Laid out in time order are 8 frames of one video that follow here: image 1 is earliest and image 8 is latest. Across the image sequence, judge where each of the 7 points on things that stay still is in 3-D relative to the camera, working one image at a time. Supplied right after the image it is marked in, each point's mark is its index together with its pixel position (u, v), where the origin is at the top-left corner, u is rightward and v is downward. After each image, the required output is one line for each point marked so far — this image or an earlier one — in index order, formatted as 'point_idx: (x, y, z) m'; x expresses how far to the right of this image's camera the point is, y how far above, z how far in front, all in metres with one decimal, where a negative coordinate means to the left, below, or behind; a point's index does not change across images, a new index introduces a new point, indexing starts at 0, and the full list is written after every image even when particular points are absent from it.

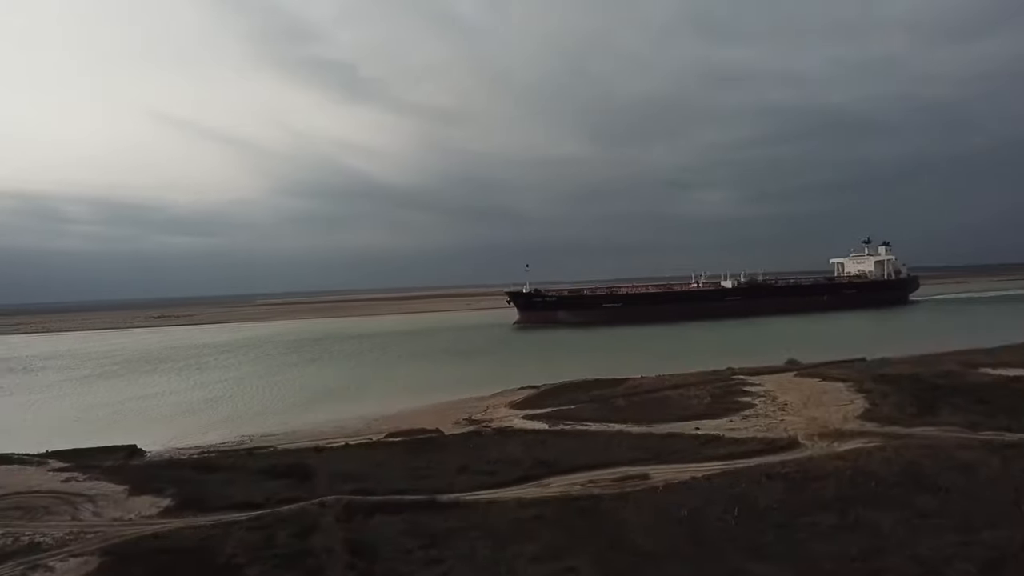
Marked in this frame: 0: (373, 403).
0: (-3.5, -3.0, +14.1) m
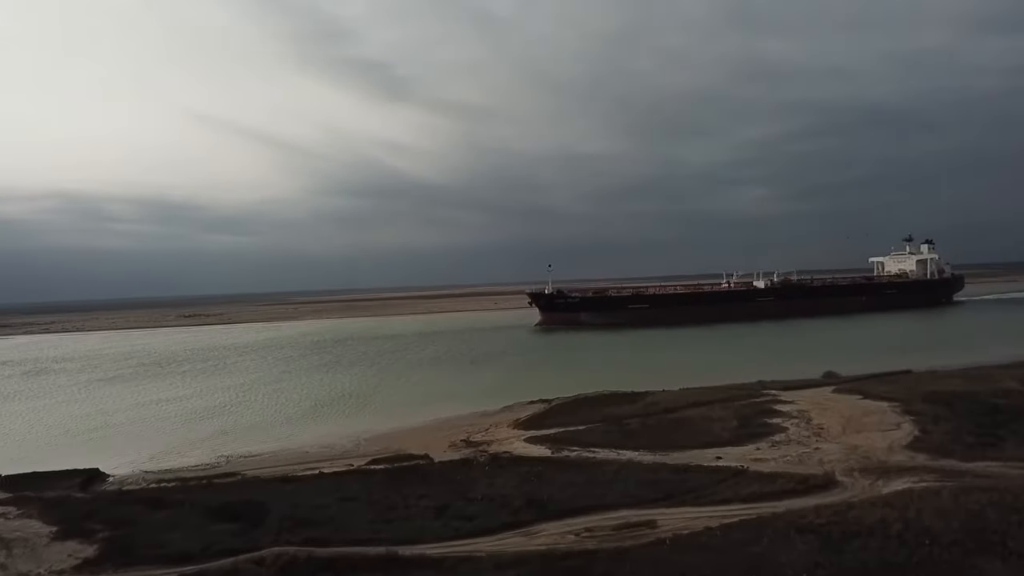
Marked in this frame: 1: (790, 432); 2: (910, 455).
0: (-3.4, -3.1, +13.3) m
1: (+4.5, -2.3, +8.9) m
2: (+5.5, -2.3, +7.7) m
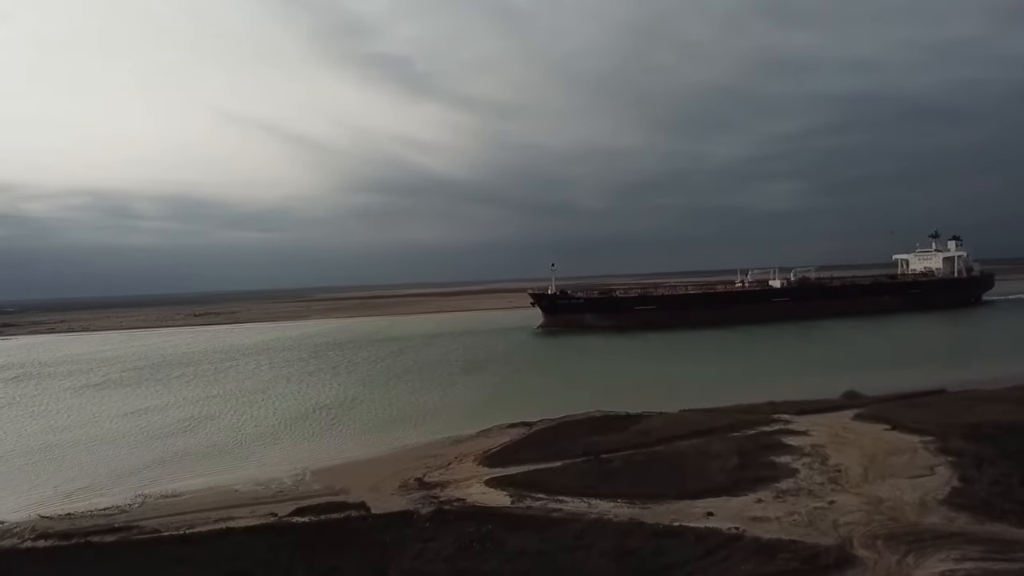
0: (-3.8, -3.3, +12.0) m
1: (+3.8, -2.5, +7.4) m
2: (+4.9, -2.5, +6.2) m
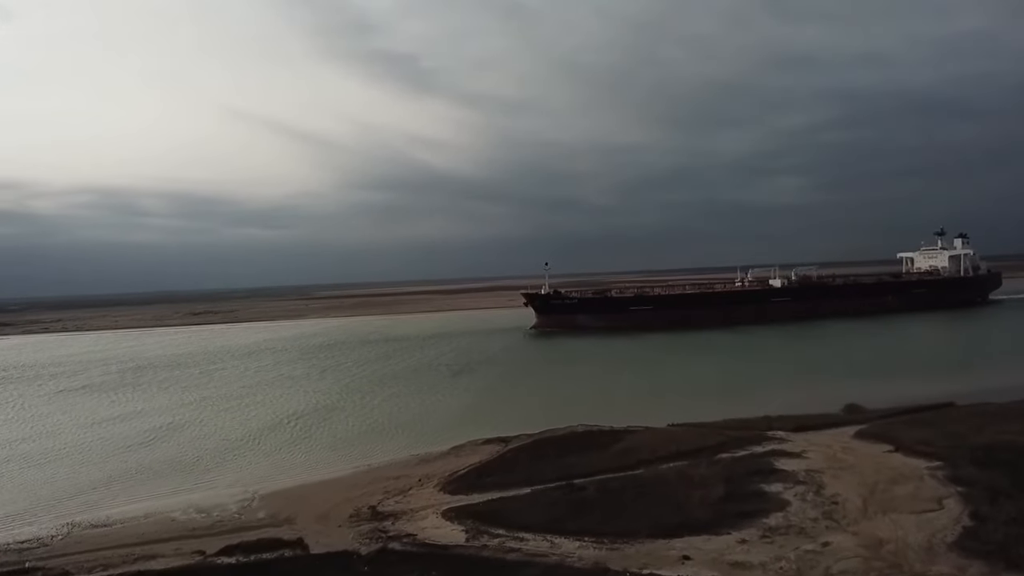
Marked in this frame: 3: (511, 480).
0: (-4.3, -3.4, +11.3) m
1: (+3.3, -2.6, +6.7) m
2: (+4.3, -2.7, +5.4) m
3: (0.0, -2.8, +8.2) m
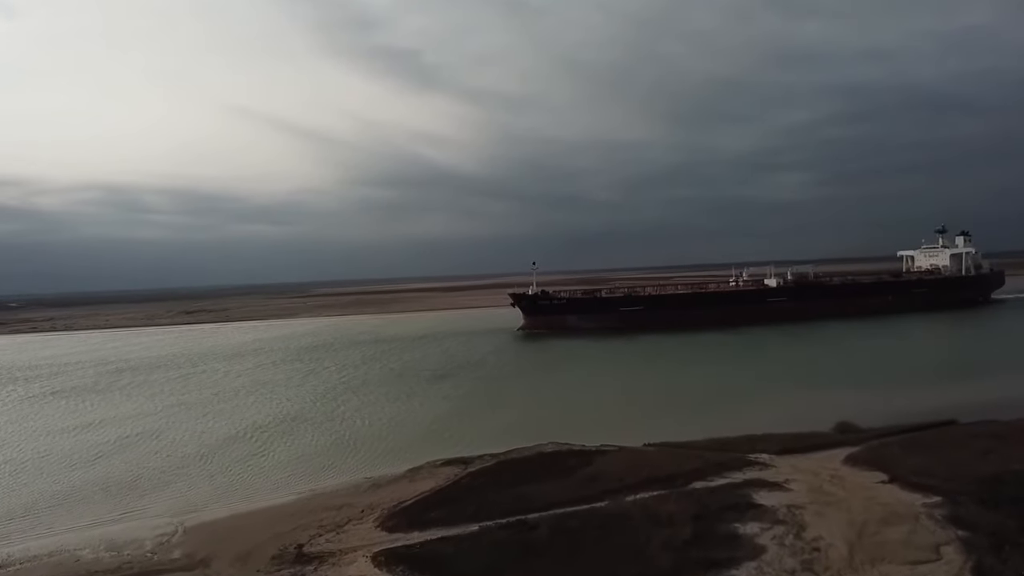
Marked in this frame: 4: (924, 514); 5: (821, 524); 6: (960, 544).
0: (-5.0, -3.5, +10.5) m
1: (+2.7, -2.8, +5.8) m
2: (+3.7, -2.8, +4.5) m
3: (-0.7, -3.0, +7.4) m
4: (+4.7, -2.5, +6.3) m
5: (+3.5, -2.7, +6.3) m
6: (+4.6, -2.6, +5.7) m
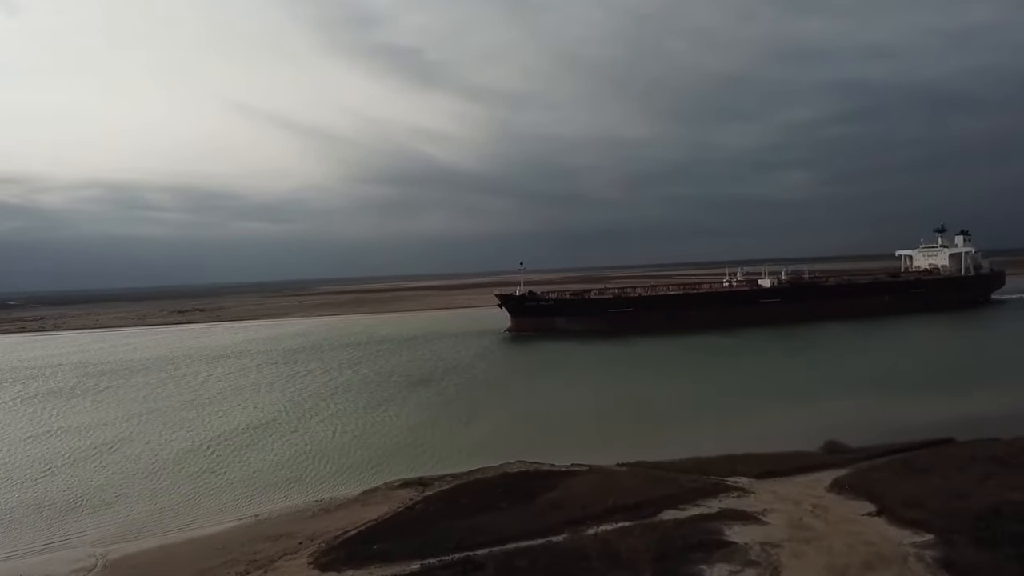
0: (-5.6, -3.7, +9.8) m
1: (+2.0, -2.9, +5.1) m
2: (+3.0, -3.0, +3.9) m
3: (-1.3, -3.1, +6.7) m
4: (+4.1, -2.7, +5.6) m
5: (+2.9, -2.8, +5.7) m
6: (+3.9, -2.7, +5.0) m
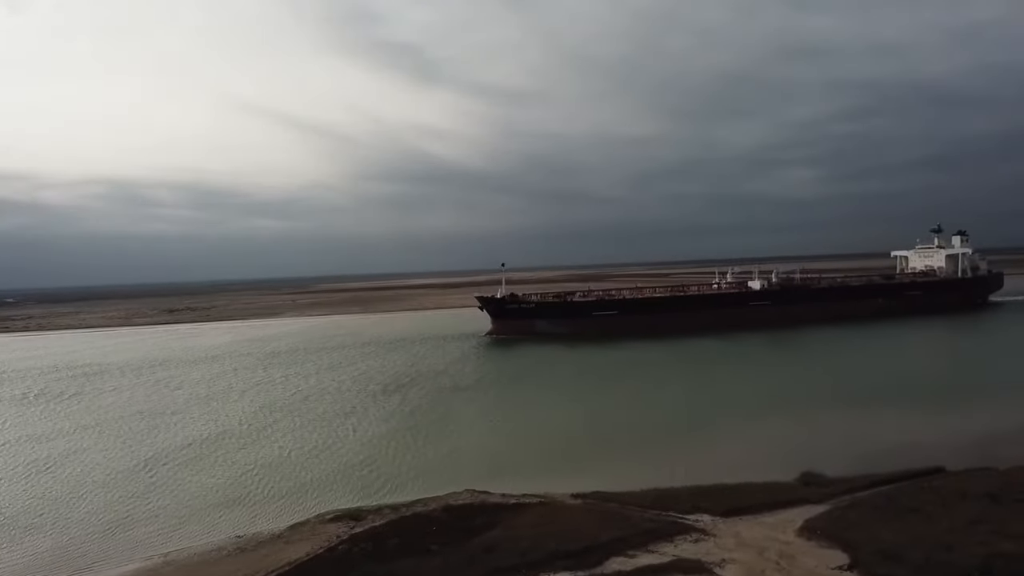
0: (-6.4, -3.8, +8.9) m
1: (+1.2, -3.2, +4.3) m
2: (+2.2, -3.2, +3.0) m
3: (-2.2, -3.3, +5.8) m
4: (+3.2, -2.9, +4.8) m
5: (+2.1, -3.0, +4.8) m
6: (+3.1, -3.0, +4.1) m
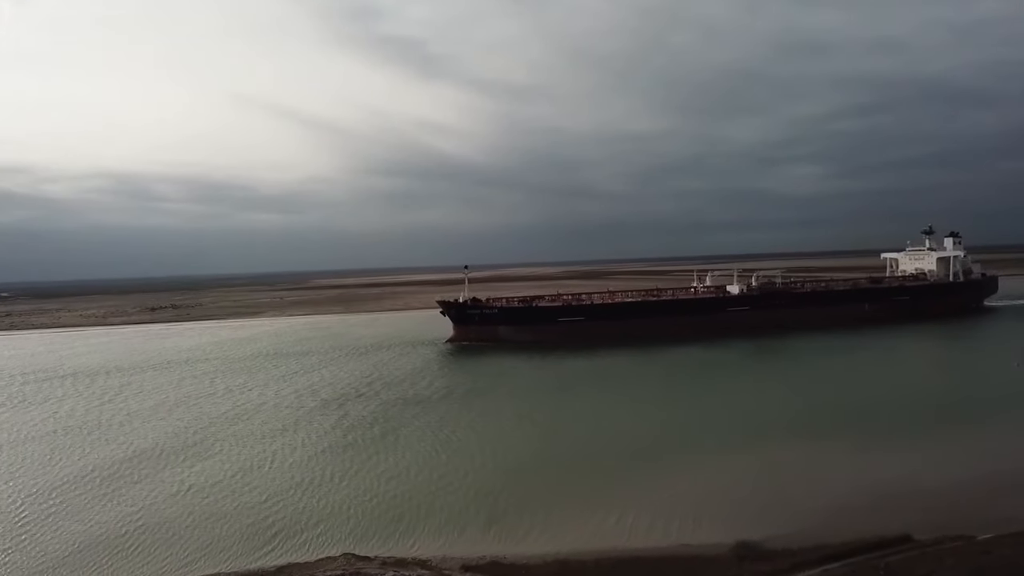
0: (-8.0, -4.2, +7.5) m
1: (-0.3, -3.5, +2.8) m
2: (+0.7, -3.6, +1.6) m
3: (-3.7, -3.7, +4.4) m
4: (+1.7, -3.3, +3.3) m
5: (+0.6, -3.4, +3.4) m
6: (+1.6, -3.3, +2.7) m
